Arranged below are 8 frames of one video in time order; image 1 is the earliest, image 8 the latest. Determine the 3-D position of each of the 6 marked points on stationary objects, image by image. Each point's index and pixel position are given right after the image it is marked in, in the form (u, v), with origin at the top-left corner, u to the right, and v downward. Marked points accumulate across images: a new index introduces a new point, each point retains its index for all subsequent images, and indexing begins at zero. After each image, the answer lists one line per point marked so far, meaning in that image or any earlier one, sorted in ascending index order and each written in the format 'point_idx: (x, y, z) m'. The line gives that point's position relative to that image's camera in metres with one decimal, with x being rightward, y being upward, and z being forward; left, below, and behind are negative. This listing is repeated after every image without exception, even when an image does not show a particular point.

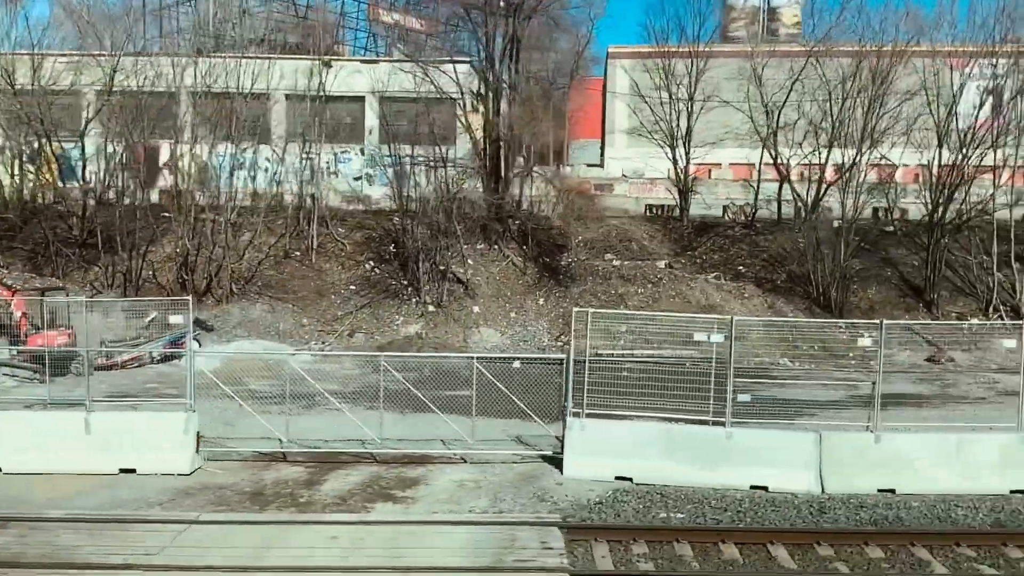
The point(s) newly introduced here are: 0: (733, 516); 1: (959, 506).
0: (+1.5, -1.6, +10.3) m
1: (+3.2, -1.5, +10.5) m
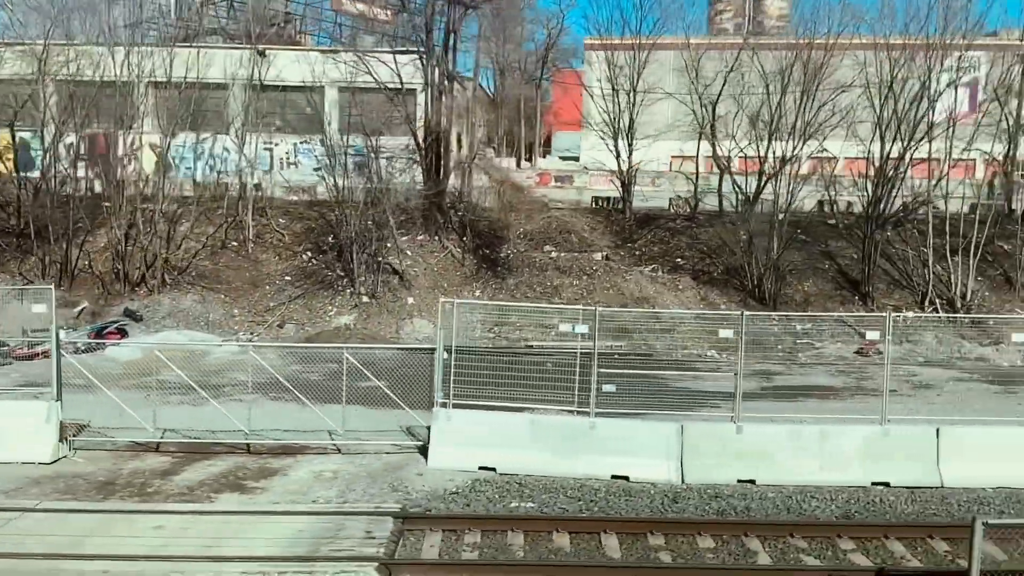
0: (+0.5, -1.5, +10.2) m
1: (+2.2, -1.5, +10.5) m
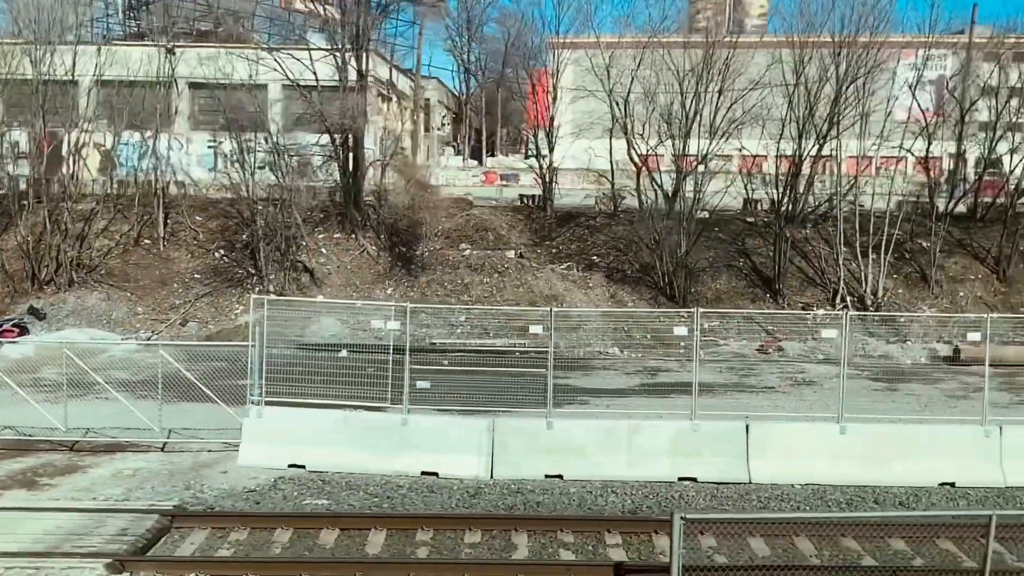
0: (-1.0, -1.5, +10.2) m
1: (+0.7, -1.4, +10.4) m
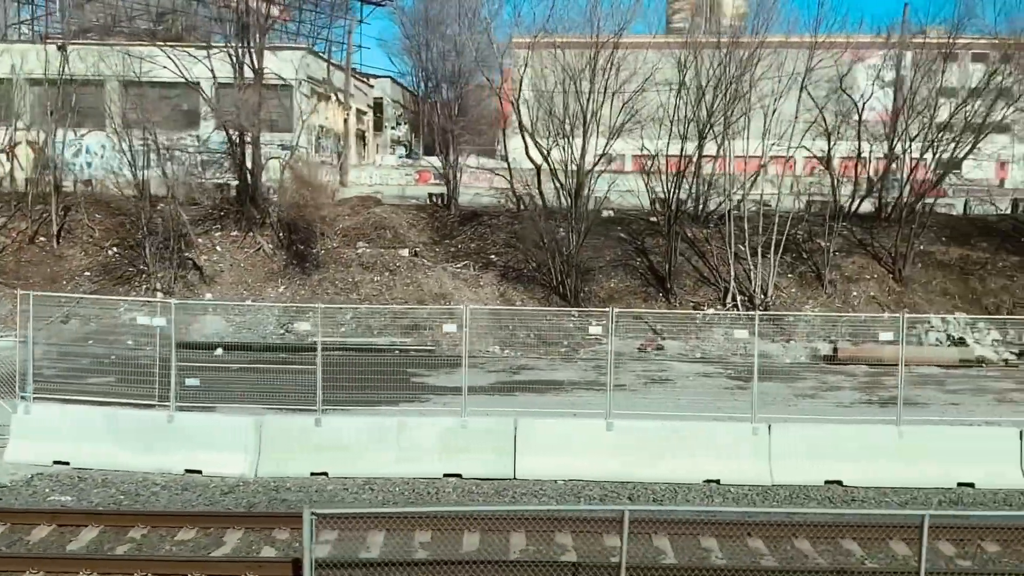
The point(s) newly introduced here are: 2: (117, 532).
0: (-2.8, -1.4, +10.2) m
1: (-1.1, -1.4, +10.4) m
2: (-2.5, -1.5, +9.2) m
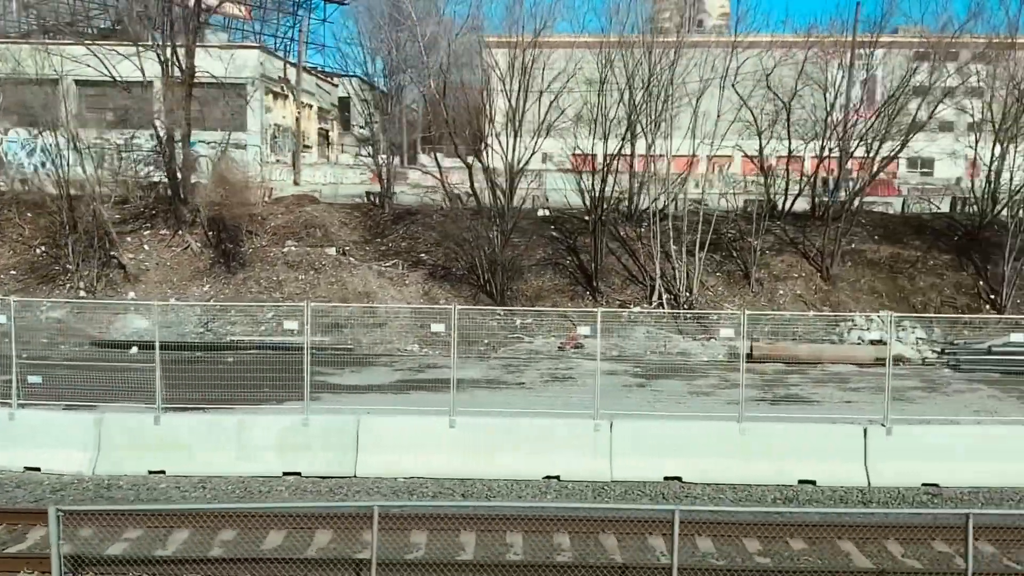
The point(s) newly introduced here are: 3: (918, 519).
0: (-4.0, -1.4, +10.2) m
1: (-2.3, -1.4, +10.4) m
2: (-3.7, -1.5, +9.3) m
3: (+2.8, -1.6, +10.1) m
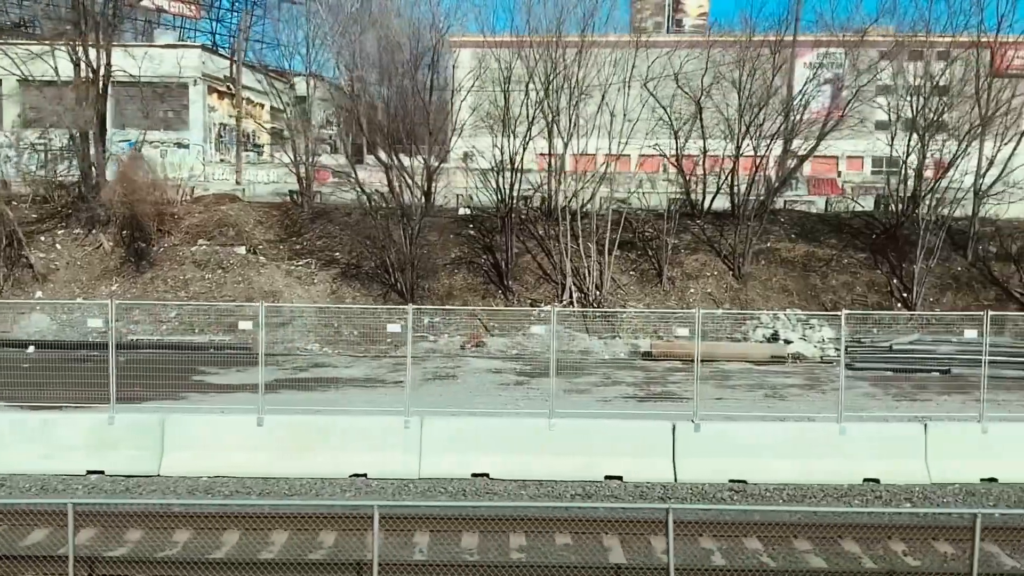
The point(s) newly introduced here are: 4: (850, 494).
0: (-5.5, -1.4, +10.2) m
1: (-3.8, -1.4, +10.4) m
2: (-5.2, -1.5, +9.3) m
3: (+1.2, -1.6, +10.1) m
4: (+2.6, -1.6, +11.5) m
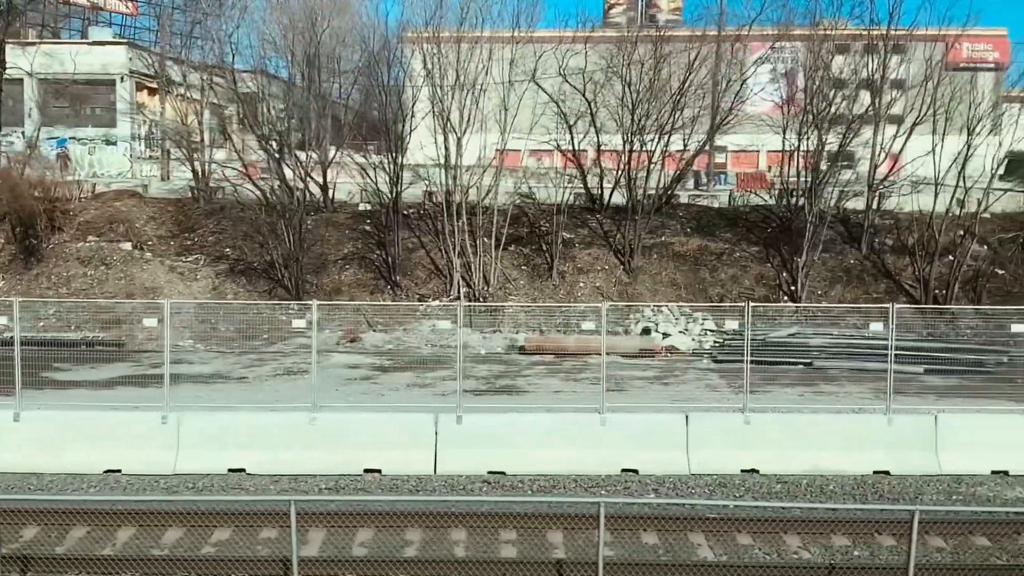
0: (-7.4, -1.4, +10.2) m
1: (-5.7, -1.4, +10.5) m
2: (-7.1, -1.5, +9.3) m
3: (-0.7, -1.5, +10.2) m
4: (+0.7, -1.5, +11.6) m
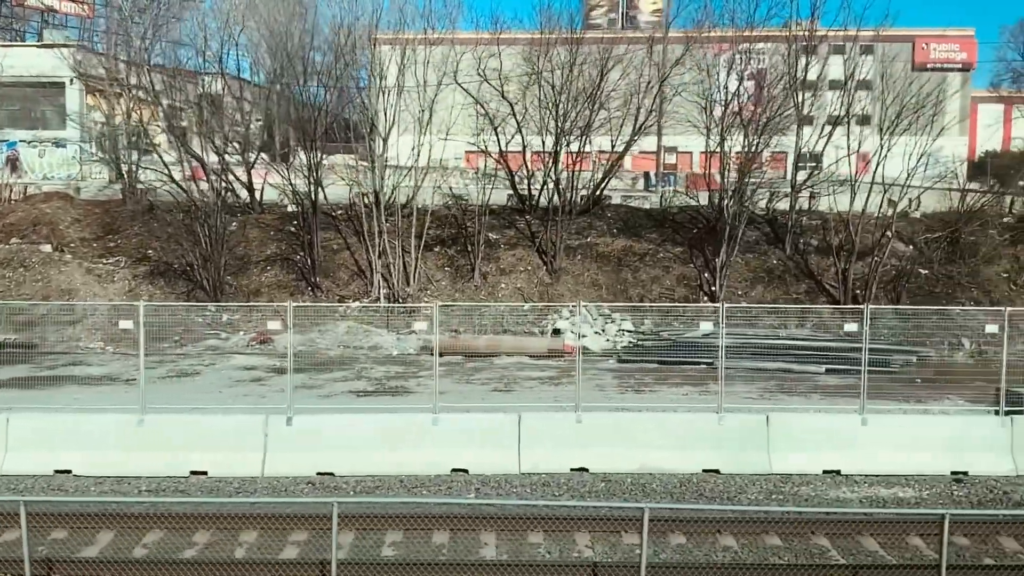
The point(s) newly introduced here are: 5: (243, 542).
0: (-8.8, -1.4, +10.3) m
1: (-7.1, -1.4, +10.5) m
2: (-8.5, -1.5, +9.4) m
3: (-2.0, -1.5, +10.3) m
4: (-0.7, -1.5, +11.6) m
5: (-1.7, -1.6, +9.6) m
